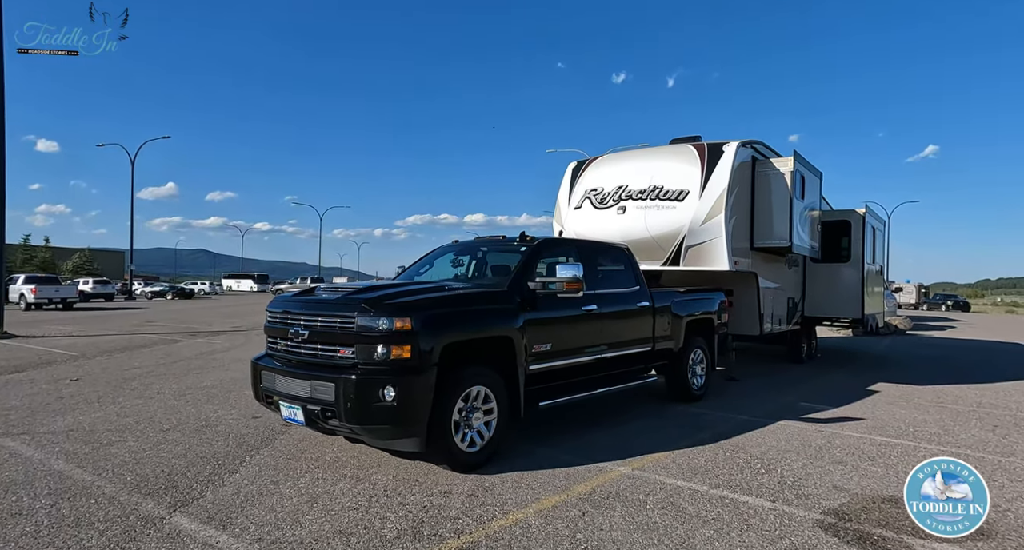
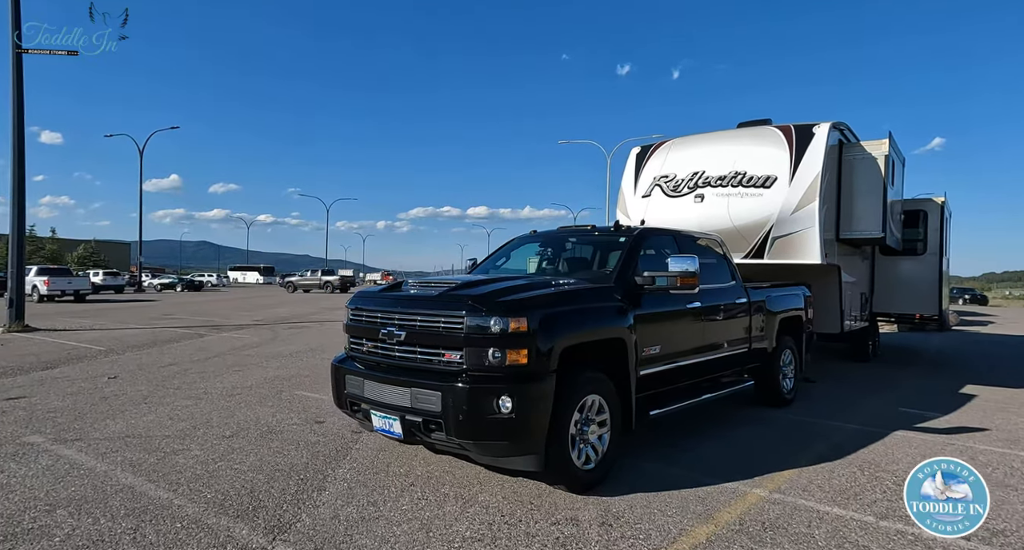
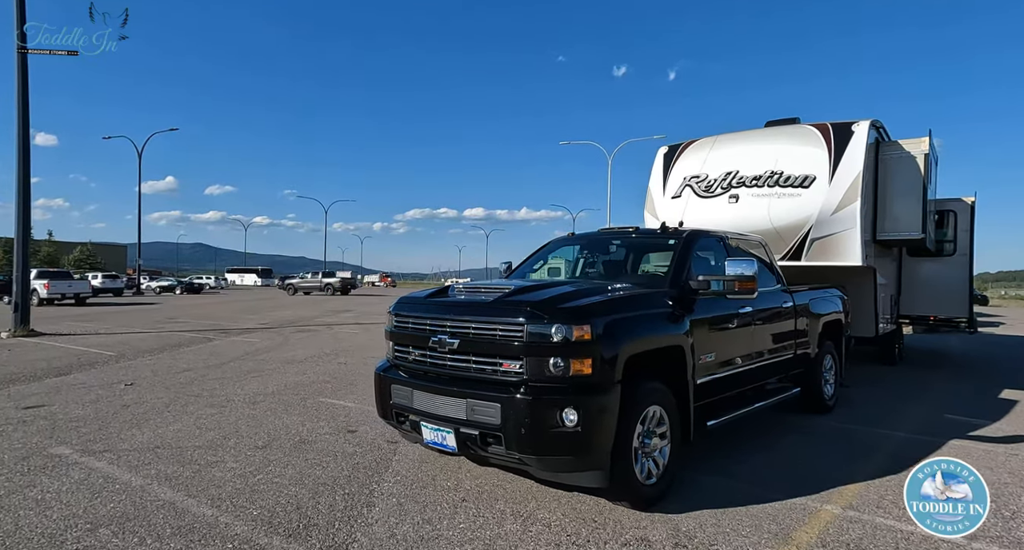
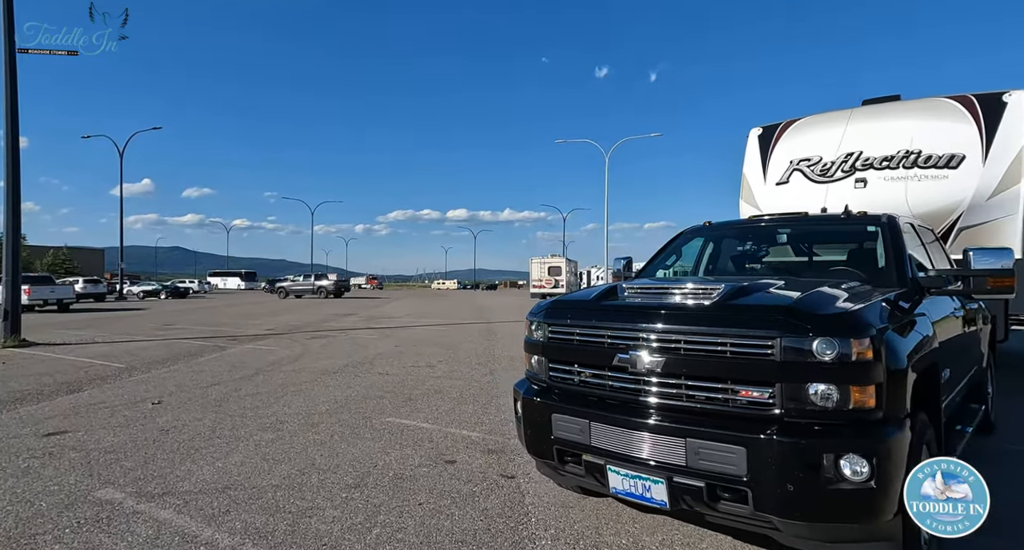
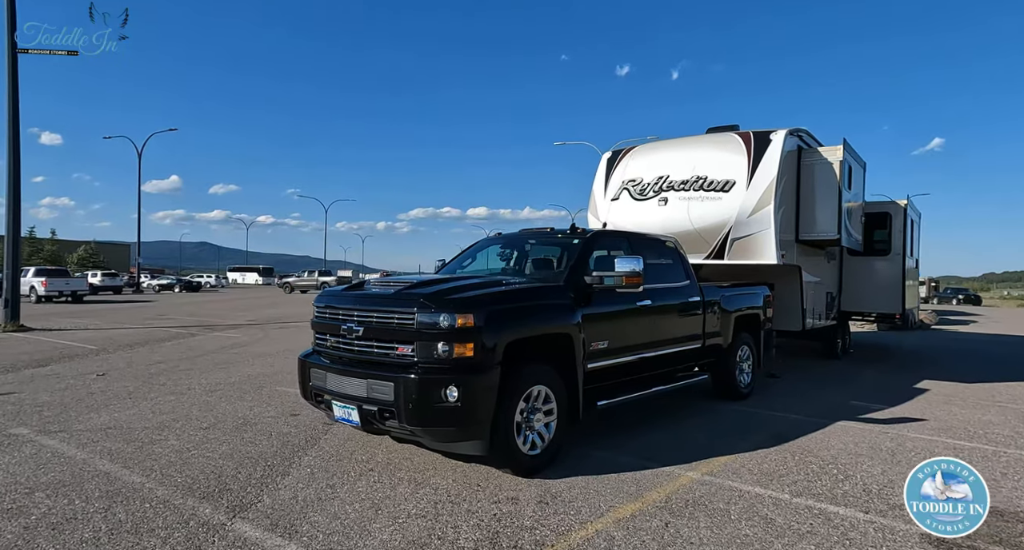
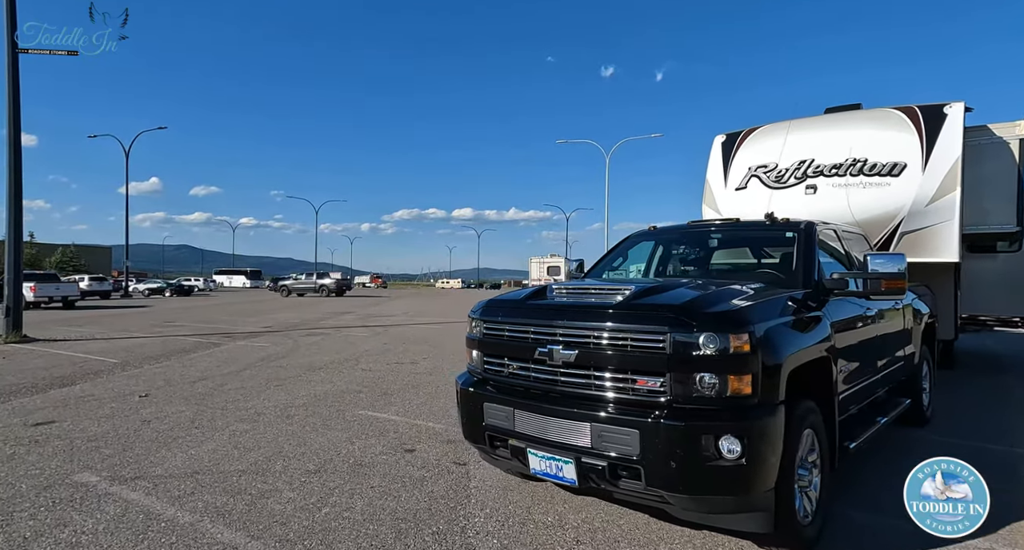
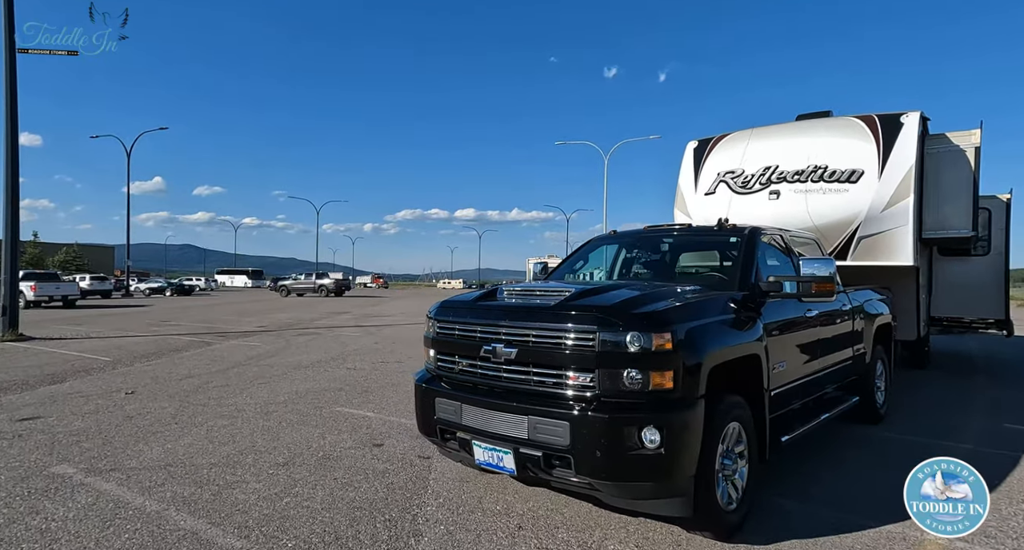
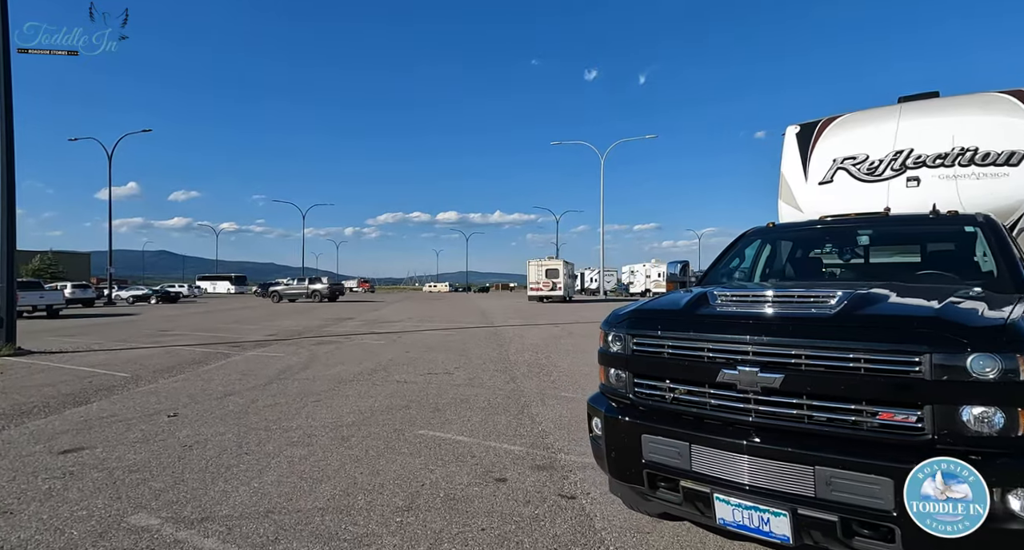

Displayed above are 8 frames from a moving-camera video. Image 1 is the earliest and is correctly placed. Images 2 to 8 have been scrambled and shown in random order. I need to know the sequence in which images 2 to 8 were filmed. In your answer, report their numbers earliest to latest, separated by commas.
5, 2, 3, 7, 6, 4, 8
